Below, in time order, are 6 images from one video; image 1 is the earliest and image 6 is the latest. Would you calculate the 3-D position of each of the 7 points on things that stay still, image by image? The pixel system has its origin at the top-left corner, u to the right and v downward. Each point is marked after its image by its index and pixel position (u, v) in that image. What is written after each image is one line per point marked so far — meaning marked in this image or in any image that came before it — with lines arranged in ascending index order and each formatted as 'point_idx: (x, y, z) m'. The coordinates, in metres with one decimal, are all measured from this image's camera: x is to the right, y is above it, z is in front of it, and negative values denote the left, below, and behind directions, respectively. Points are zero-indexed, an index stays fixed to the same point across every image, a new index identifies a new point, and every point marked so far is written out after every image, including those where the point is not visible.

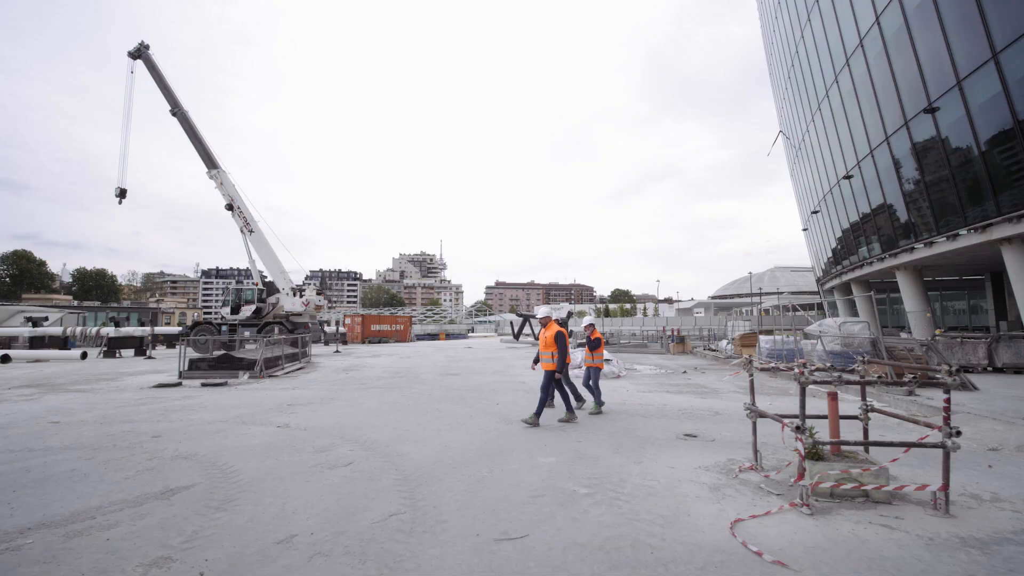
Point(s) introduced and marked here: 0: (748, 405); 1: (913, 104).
0: (+2.4, -1.2, +5.1) m
1: (+12.3, +5.7, +15.3) m
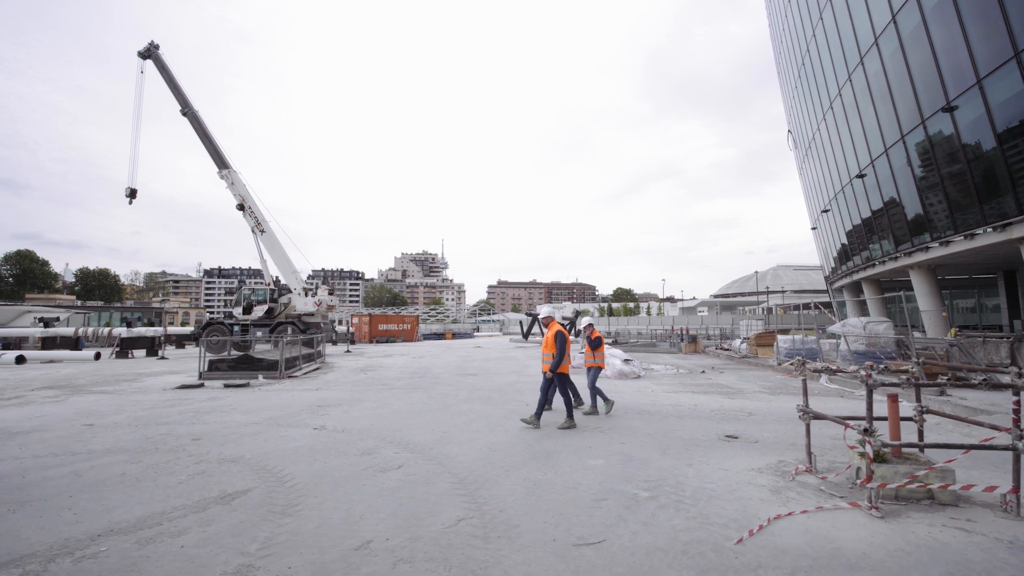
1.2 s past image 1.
0: (+3.0, -1.2, +5.1) m
1: (+12.8, +5.7, +15.3) m
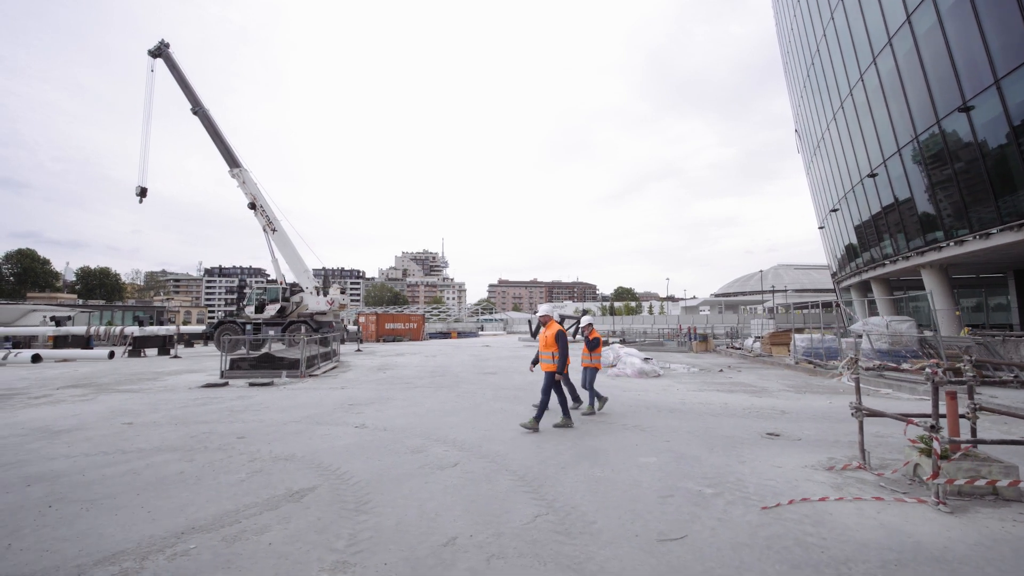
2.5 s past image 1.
0: (+3.5, -1.2, +5.2) m
1: (+13.3, +5.7, +15.3) m
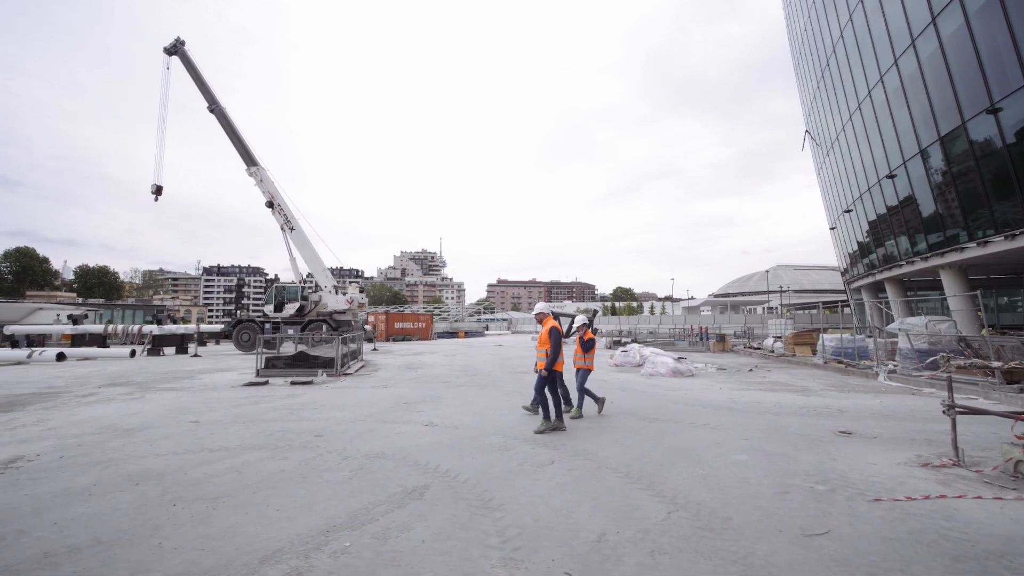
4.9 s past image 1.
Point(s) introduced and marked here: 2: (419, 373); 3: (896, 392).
0: (+4.6, -1.2, +5.2) m
1: (+14.2, +5.7, +15.5) m
2: (-2.6, -2.4, +14.1) m
3: (+7.8, -2.1, +10.1) m
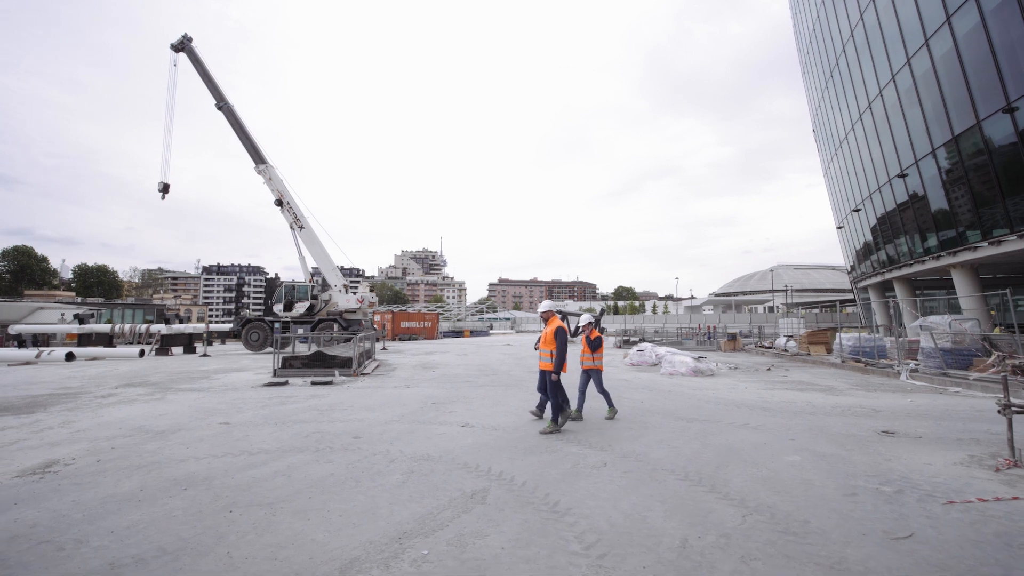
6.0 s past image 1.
0: (+5.1, -1.2, +5.1) m
1: (+14.7, +5.7, +15.5) m
2: (-2.2, -2.4, +14.0) m
3: (+8.3, -2.1, +10.1) m
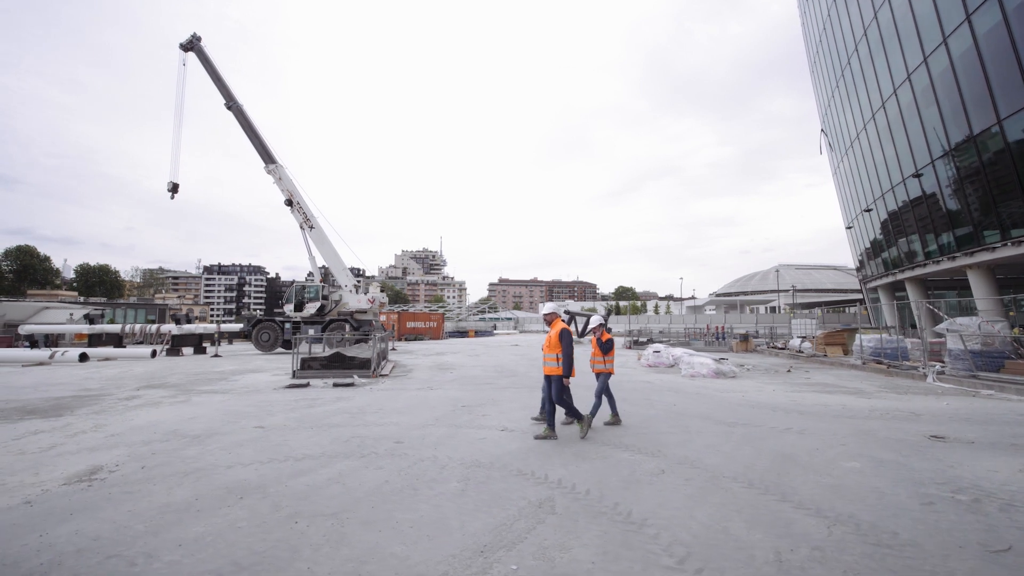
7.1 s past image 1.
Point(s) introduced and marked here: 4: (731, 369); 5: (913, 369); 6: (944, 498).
0: (+5.6, -1.2, +5.0) m
1: (+15.3, +5.7, +15.4) m
2: (-1.6, -2.4, +13.9) m
3: (+8.8, -2.1, +10.0) m
4: (+6.0, -2.2, +13.8) m
5: (+10.3, -2.1, +12.8) m
6: (+3.7, -1.8, +4.3) m
